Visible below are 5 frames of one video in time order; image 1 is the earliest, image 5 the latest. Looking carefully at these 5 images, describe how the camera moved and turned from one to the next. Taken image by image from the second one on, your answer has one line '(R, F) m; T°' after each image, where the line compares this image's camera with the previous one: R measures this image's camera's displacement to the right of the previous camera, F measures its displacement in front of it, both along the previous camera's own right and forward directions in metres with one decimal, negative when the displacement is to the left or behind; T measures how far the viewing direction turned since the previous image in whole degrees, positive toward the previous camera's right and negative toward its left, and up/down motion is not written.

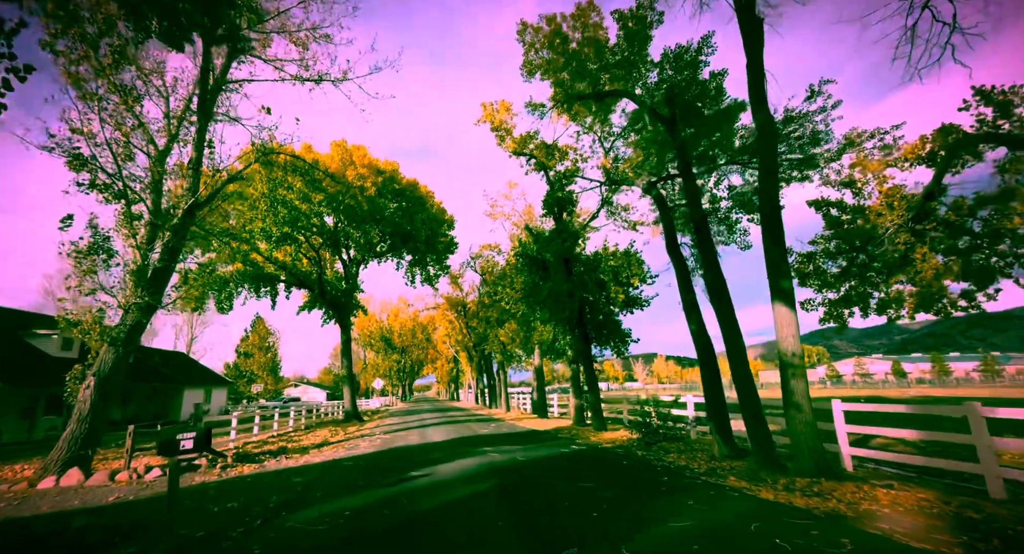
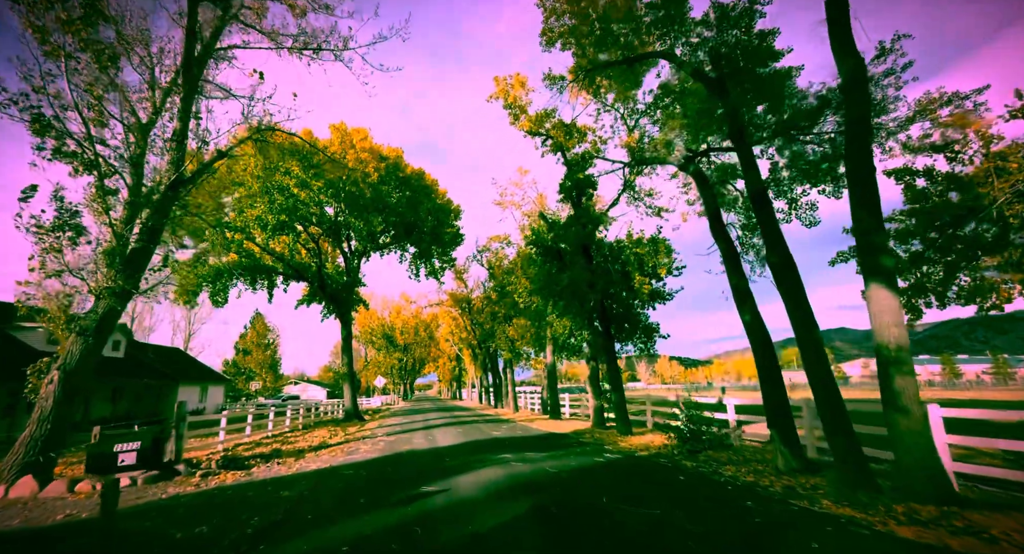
(-0.5, +1.3) m; 0°
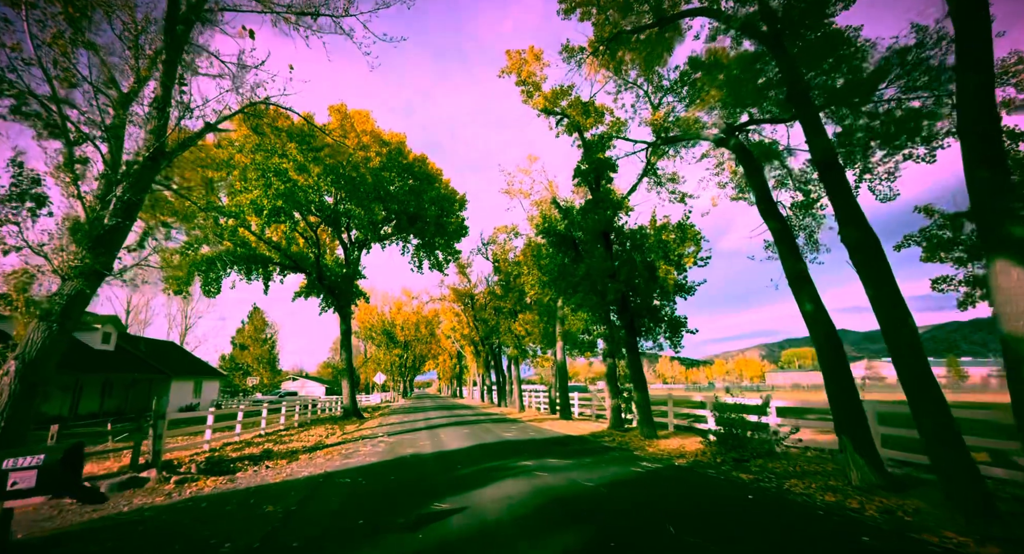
(-0.4, +1.2) m; 0°
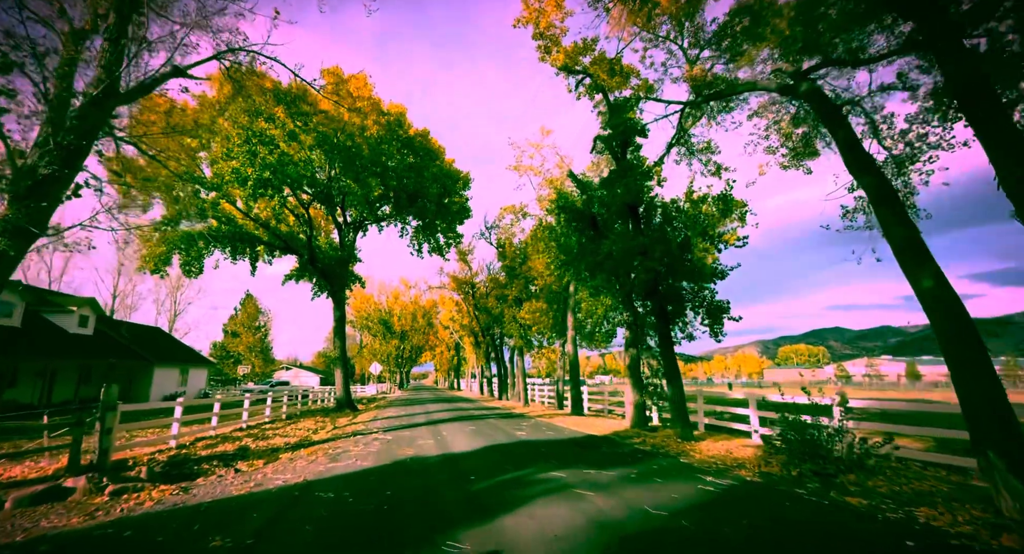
(-0.5, +1.7) m; 0°
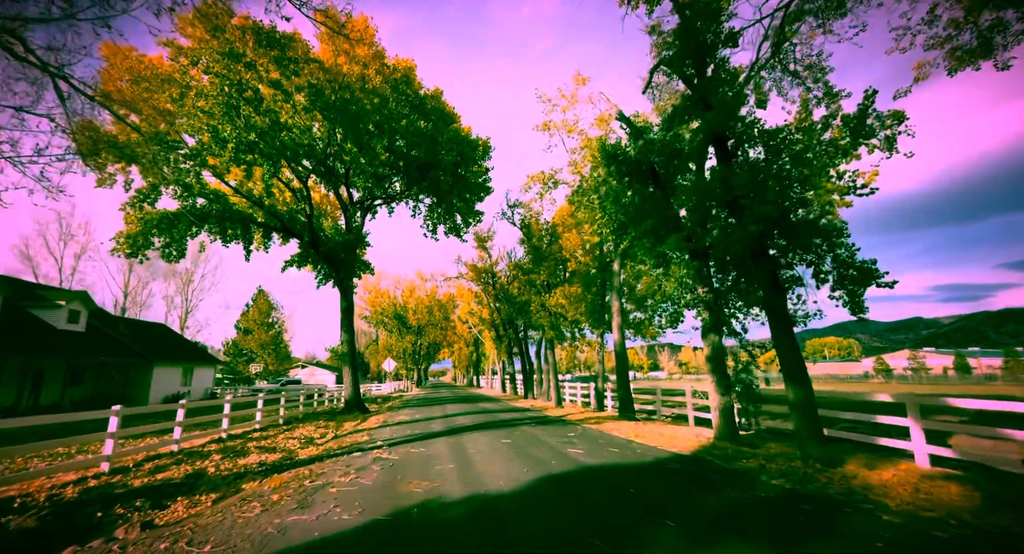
(-0.6, +3.1) m; -2°
